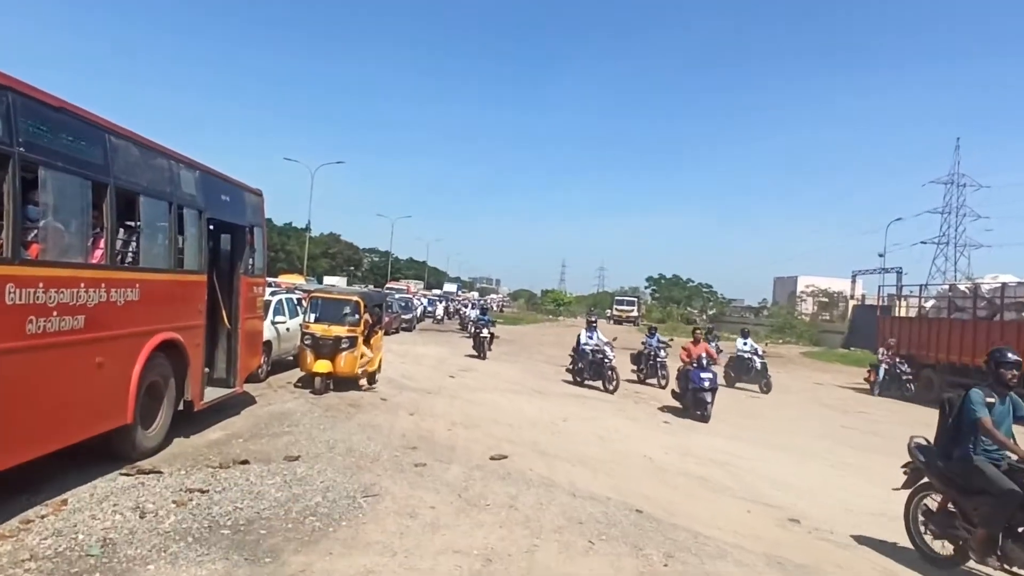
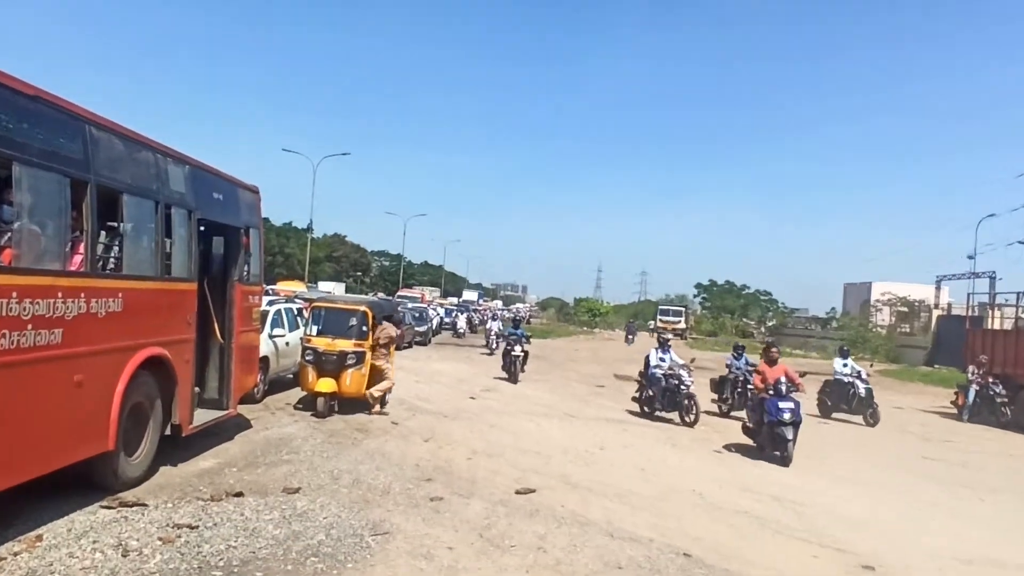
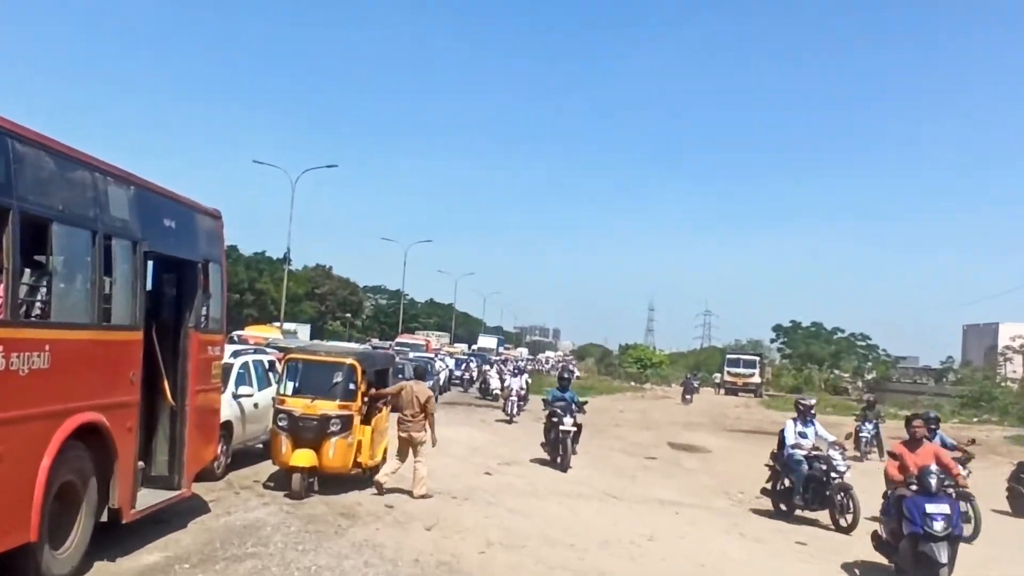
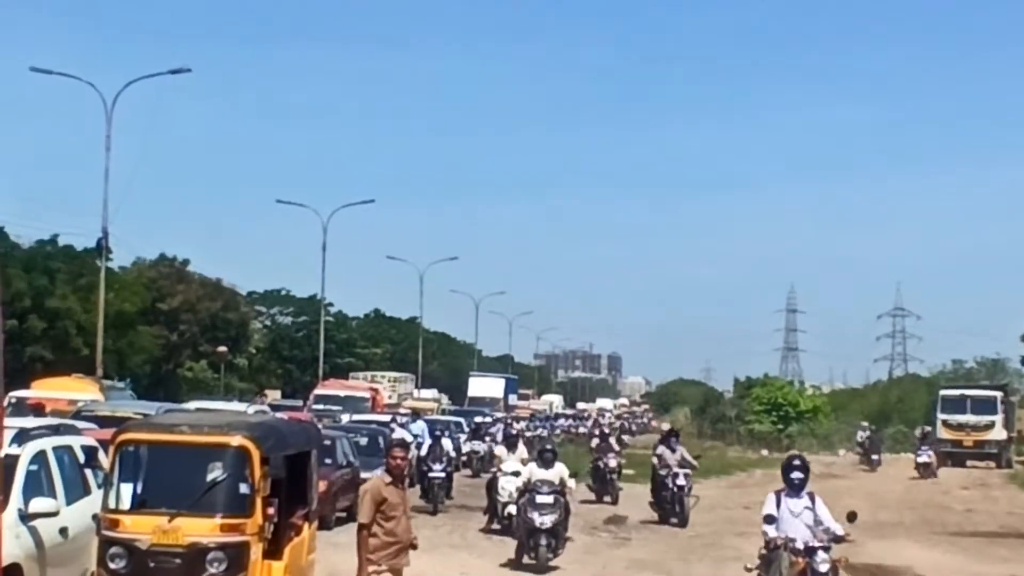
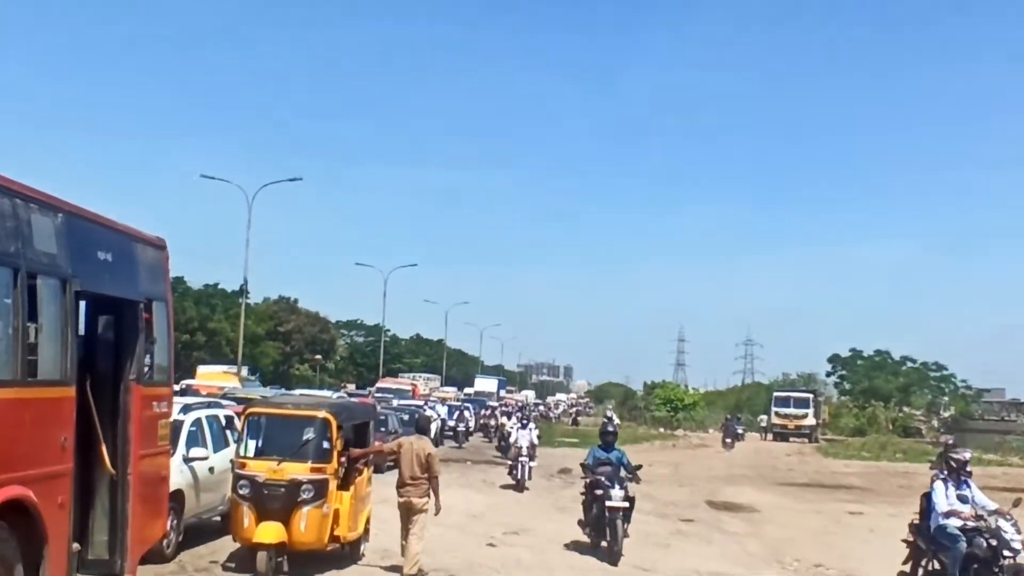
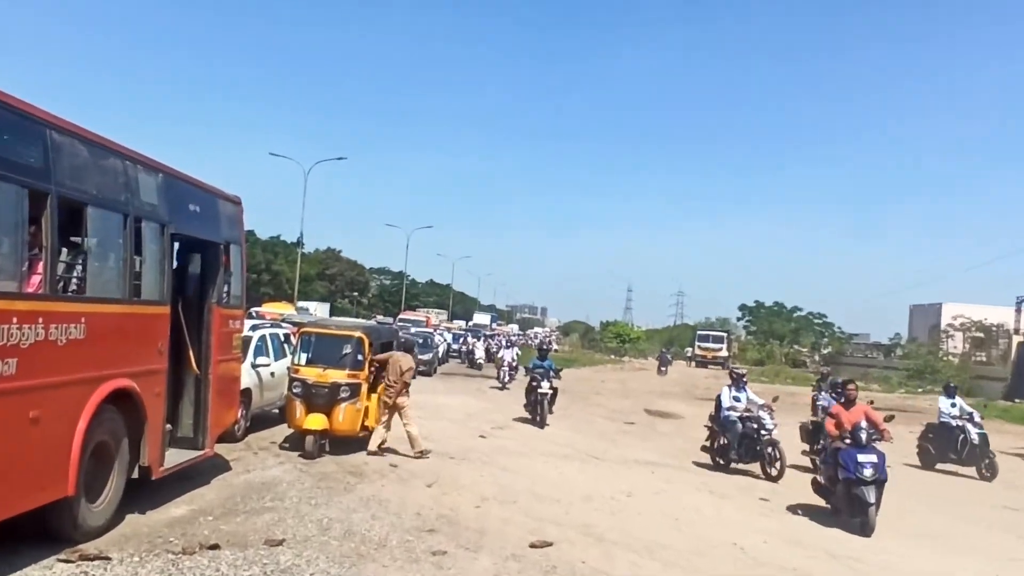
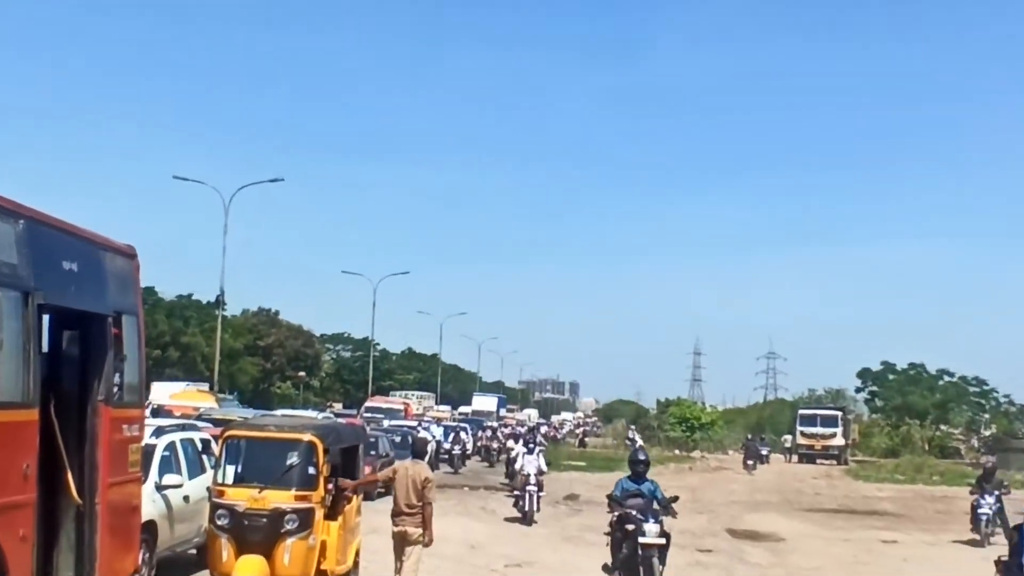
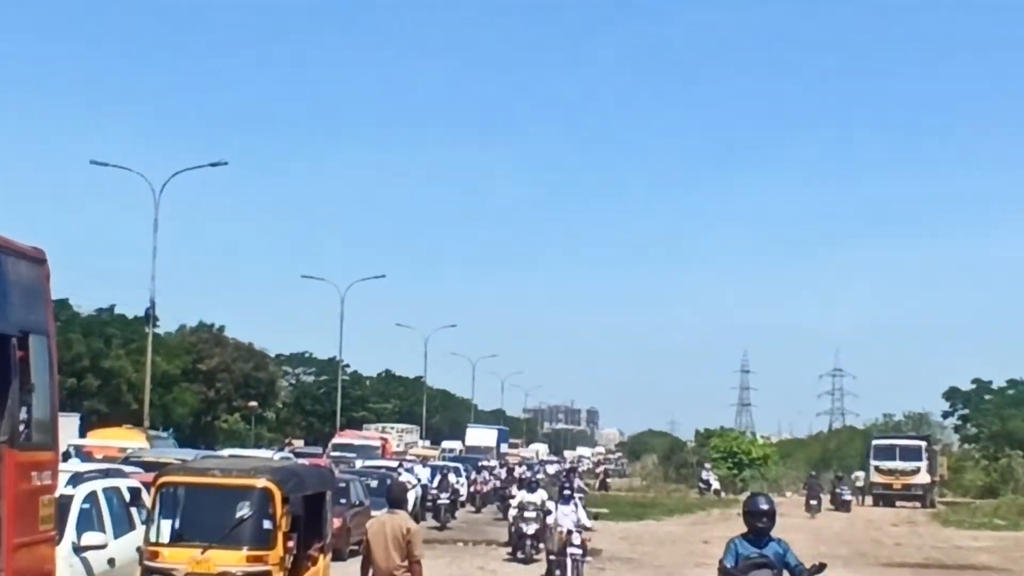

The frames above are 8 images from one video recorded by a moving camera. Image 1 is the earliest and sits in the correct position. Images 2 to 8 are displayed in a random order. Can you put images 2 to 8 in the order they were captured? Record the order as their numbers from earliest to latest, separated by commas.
2, 6, 3, 5, 7, 8, 4
